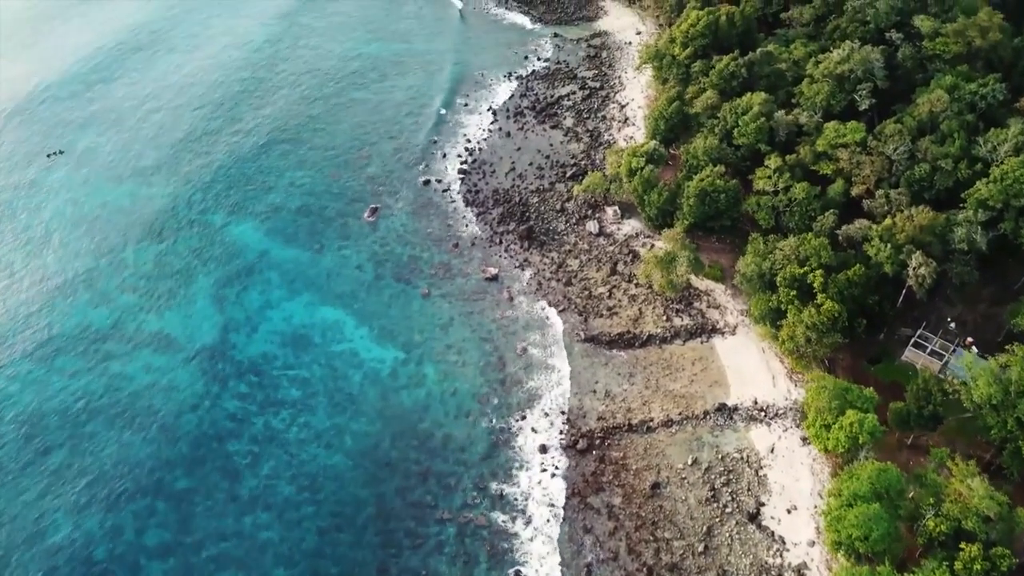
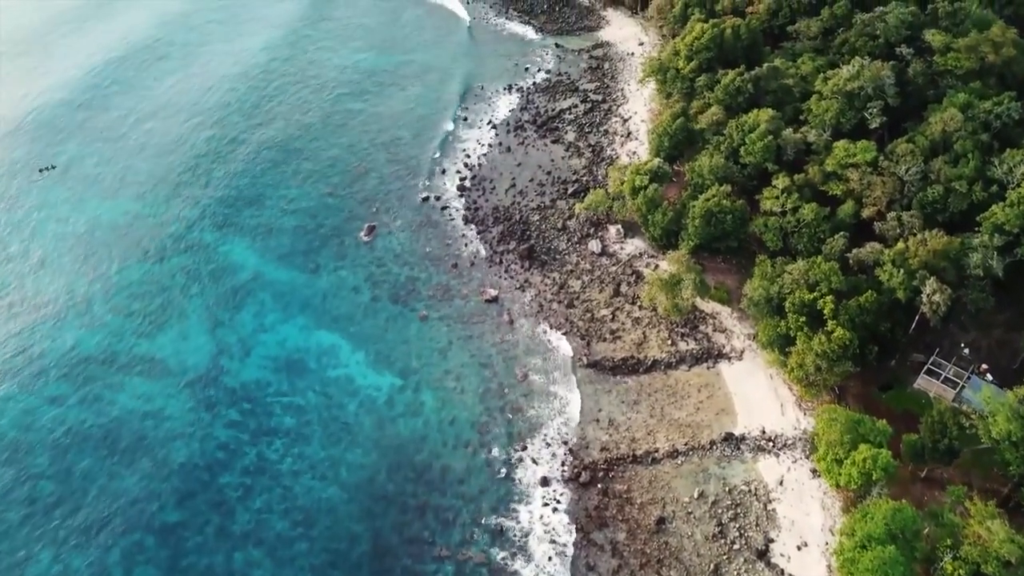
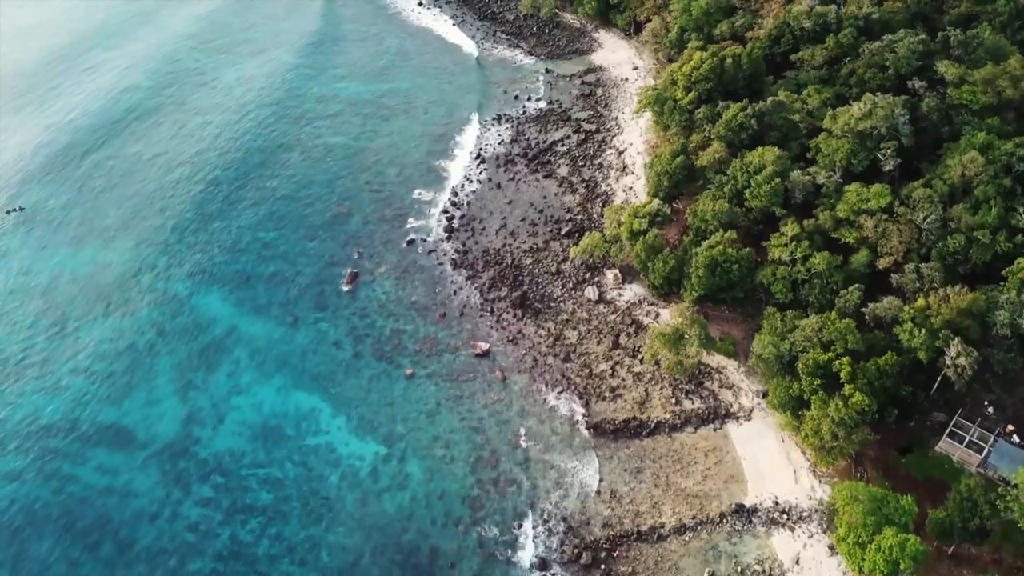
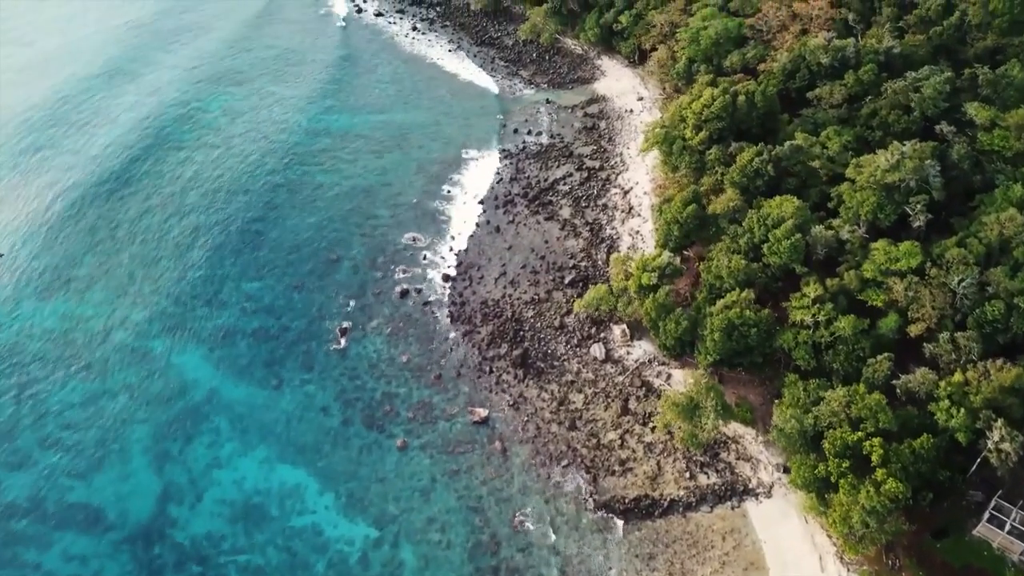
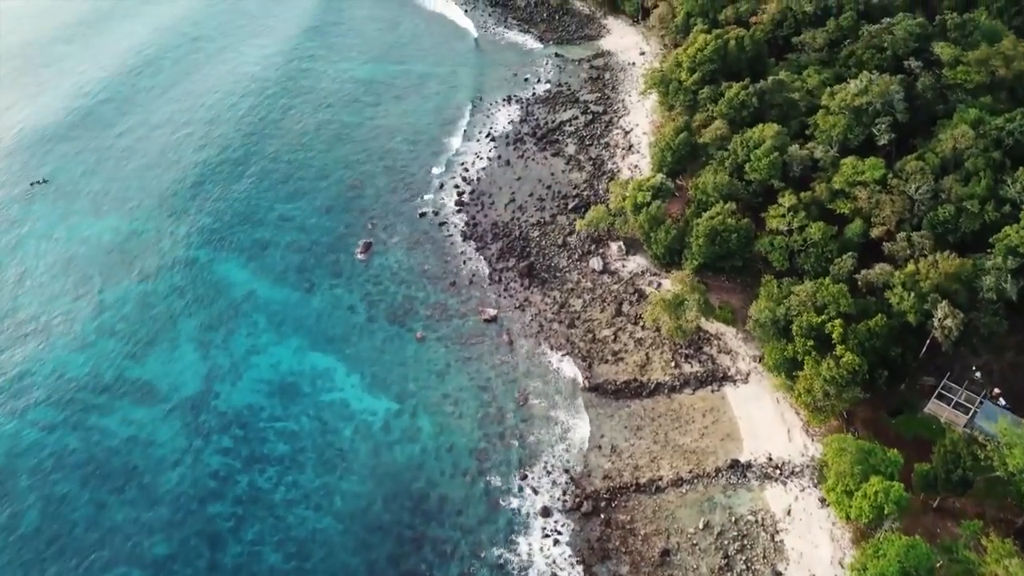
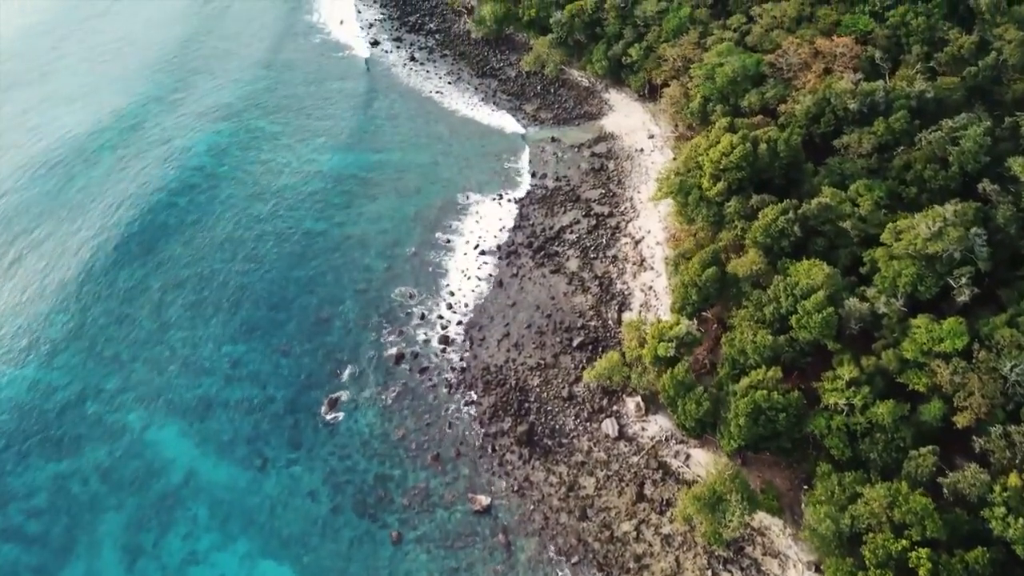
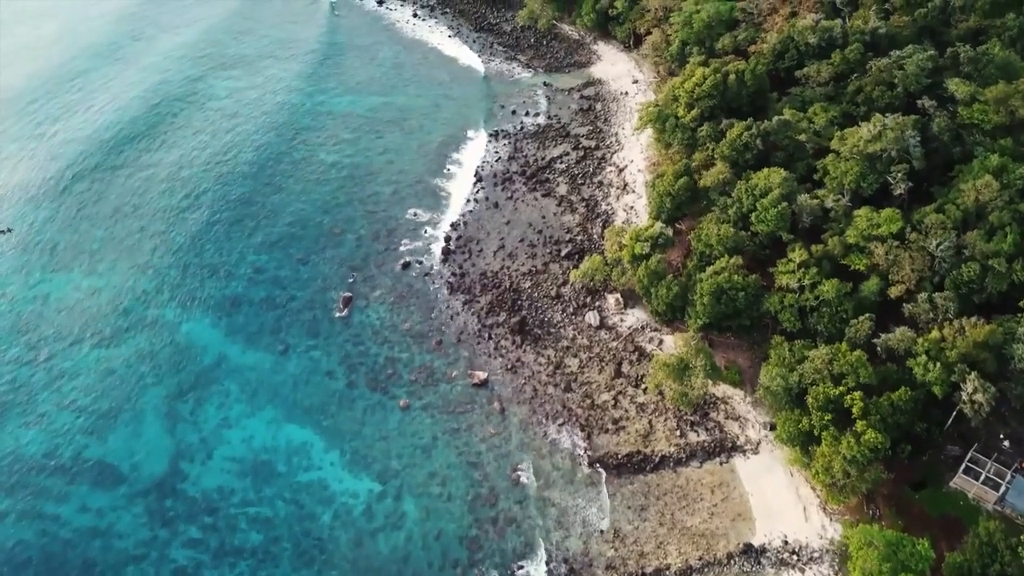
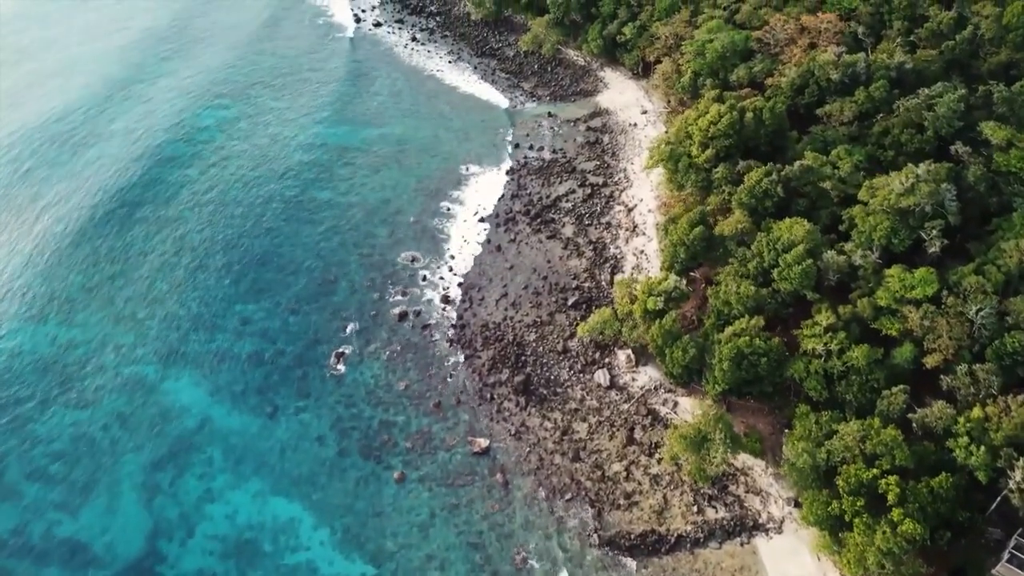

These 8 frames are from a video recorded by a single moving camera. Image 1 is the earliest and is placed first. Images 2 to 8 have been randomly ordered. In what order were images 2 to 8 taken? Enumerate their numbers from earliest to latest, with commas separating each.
2, 5, 3, 7, 4, 8, 6
